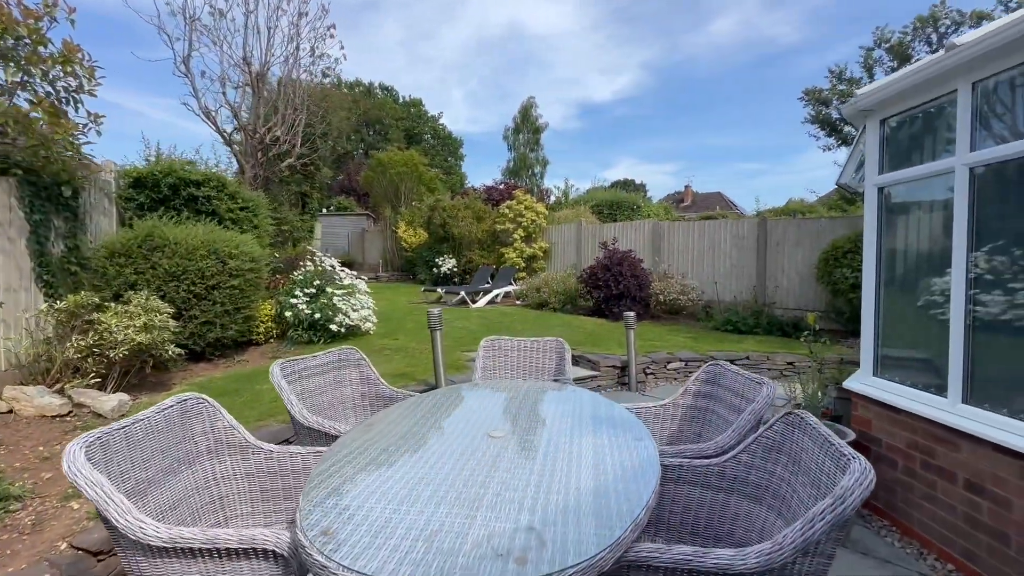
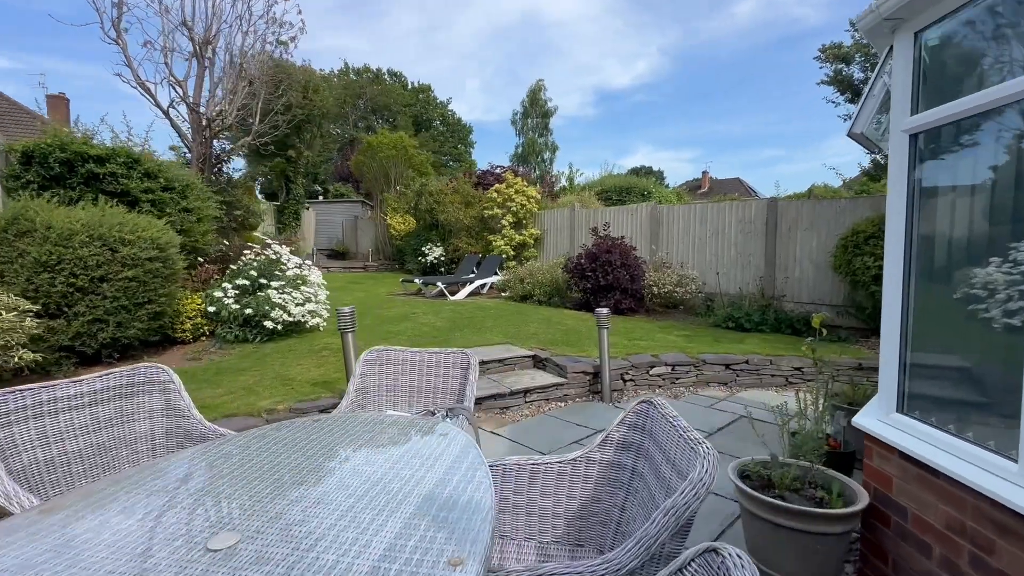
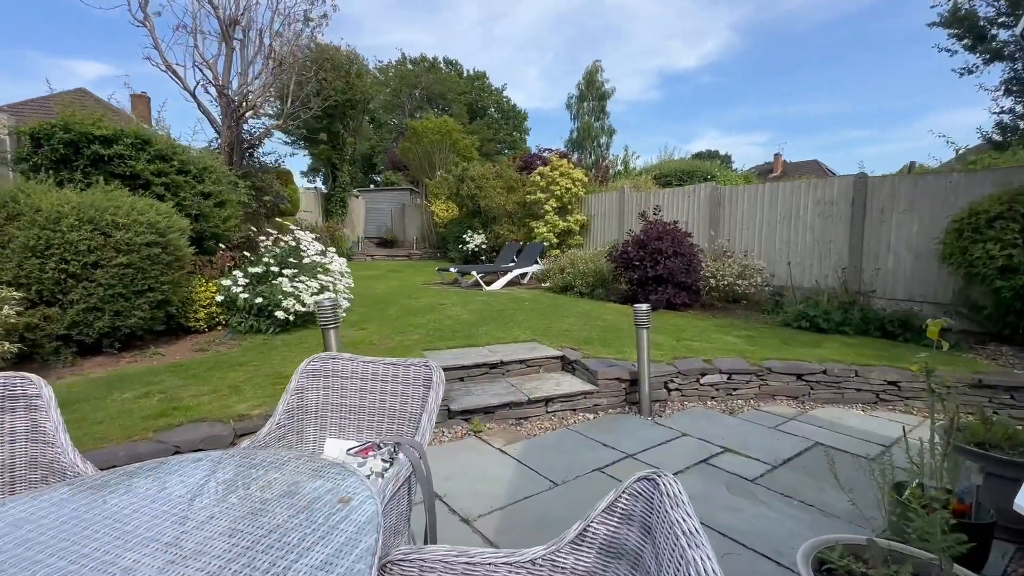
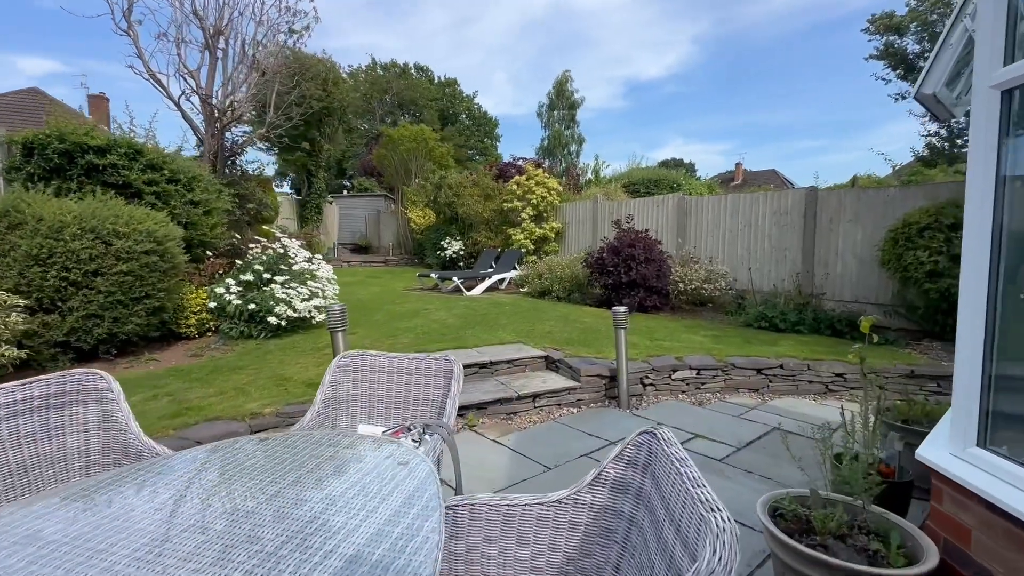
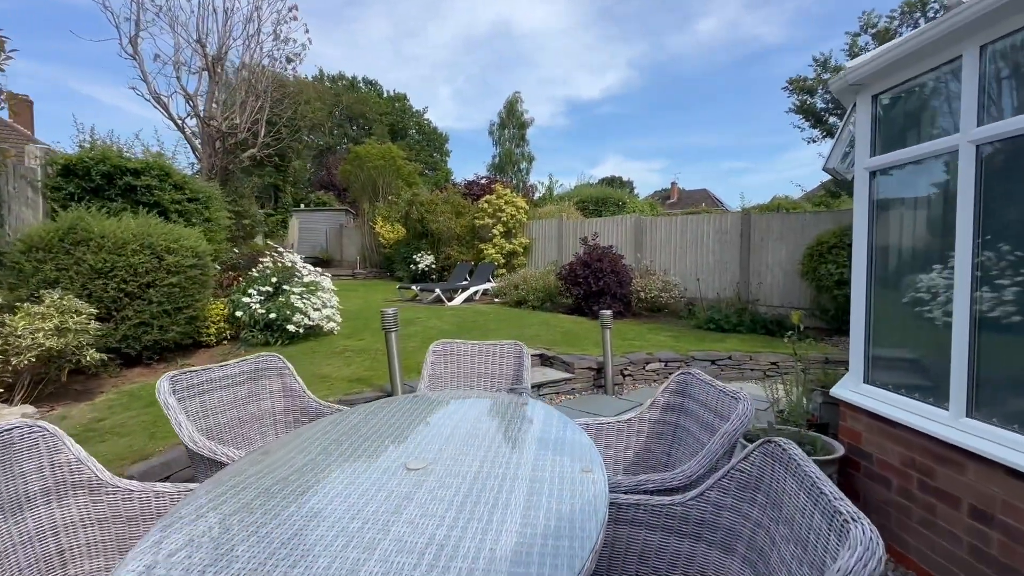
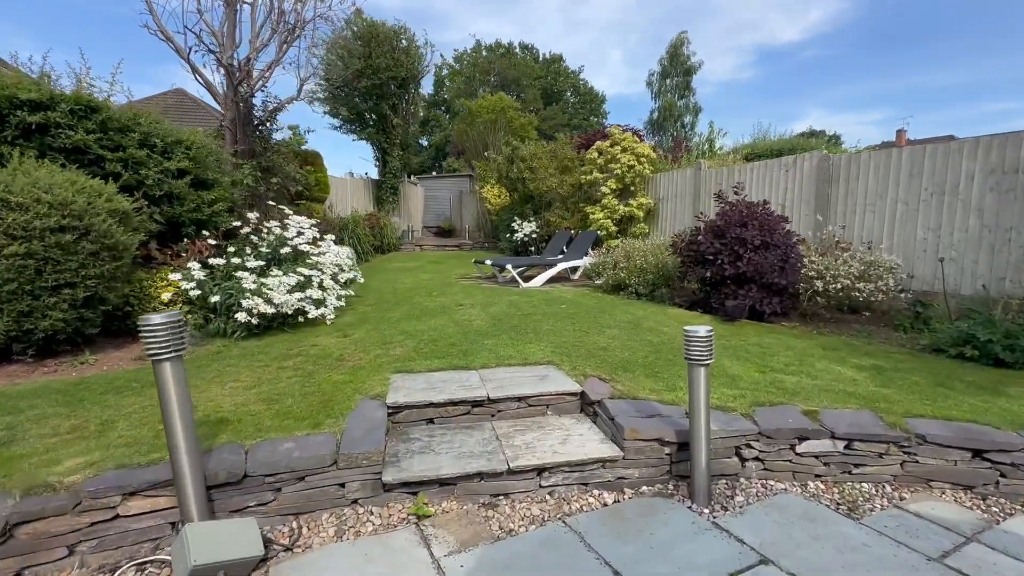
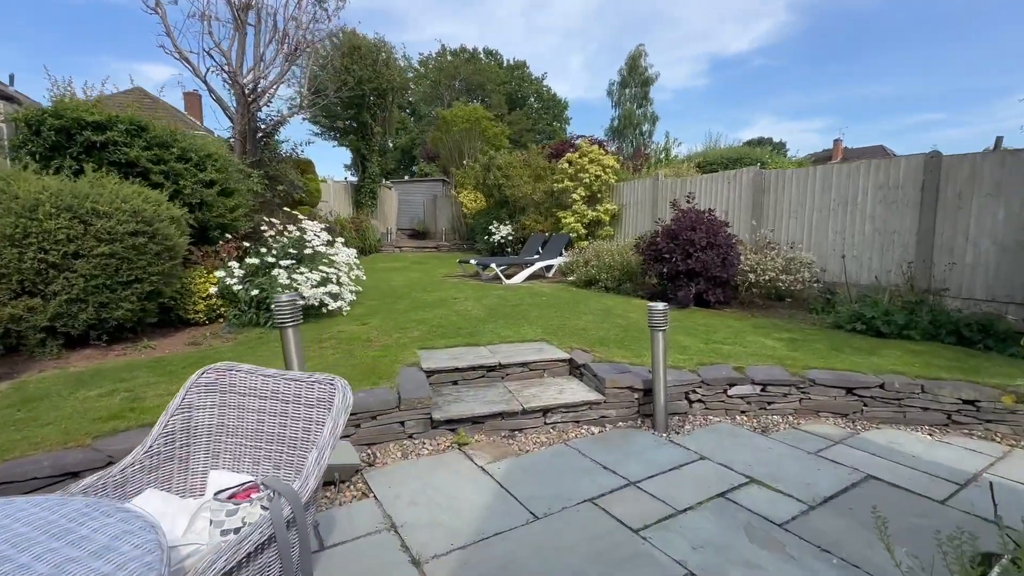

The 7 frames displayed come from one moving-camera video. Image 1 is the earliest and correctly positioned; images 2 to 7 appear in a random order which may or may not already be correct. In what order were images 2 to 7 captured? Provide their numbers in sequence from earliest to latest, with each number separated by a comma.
5, 2, 4, 3, 7, 6
